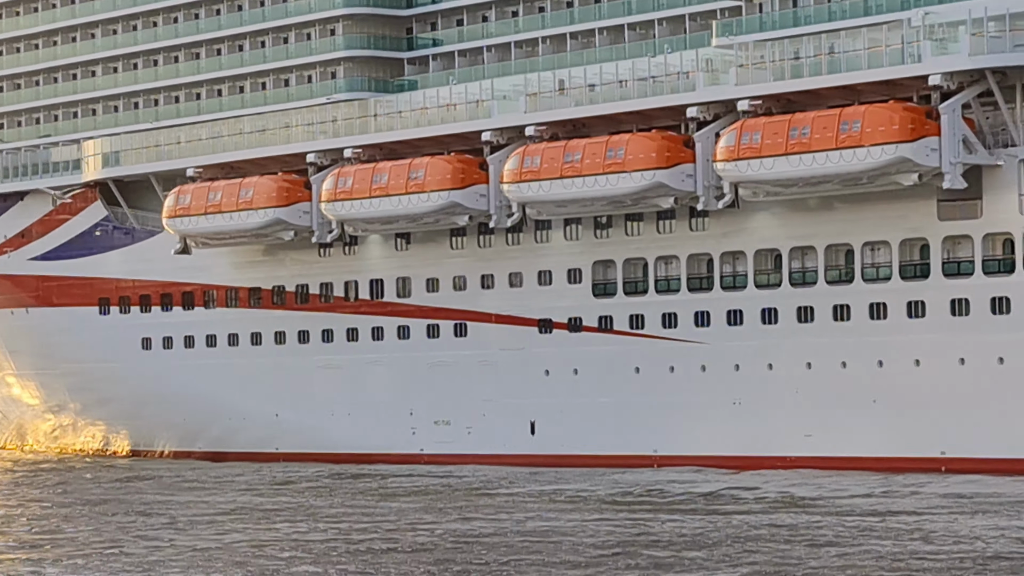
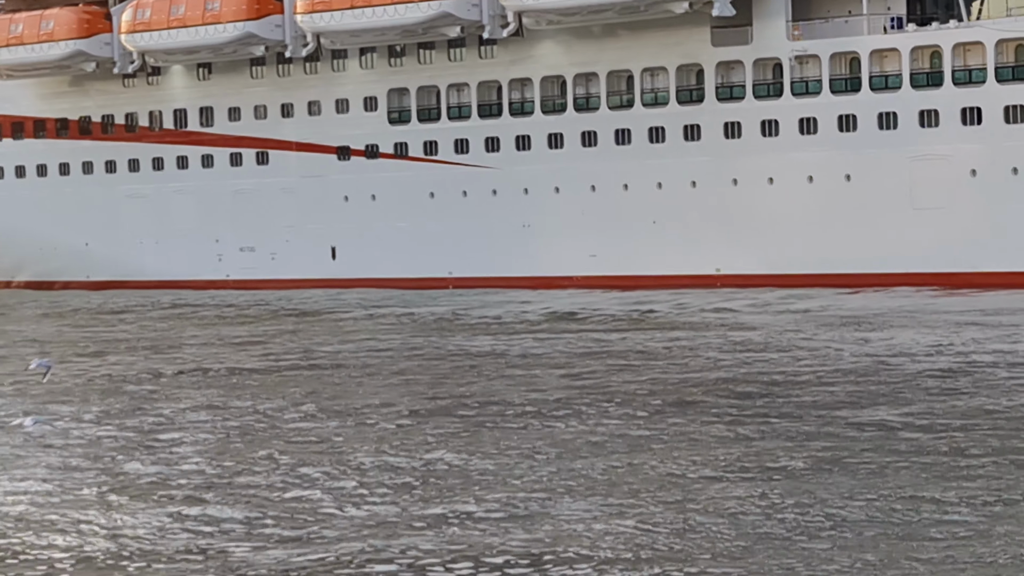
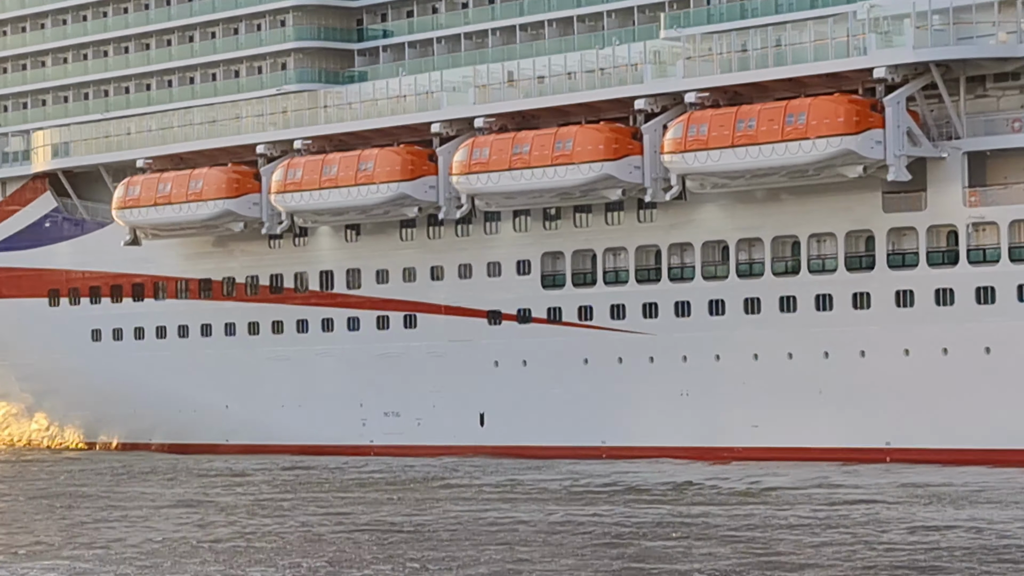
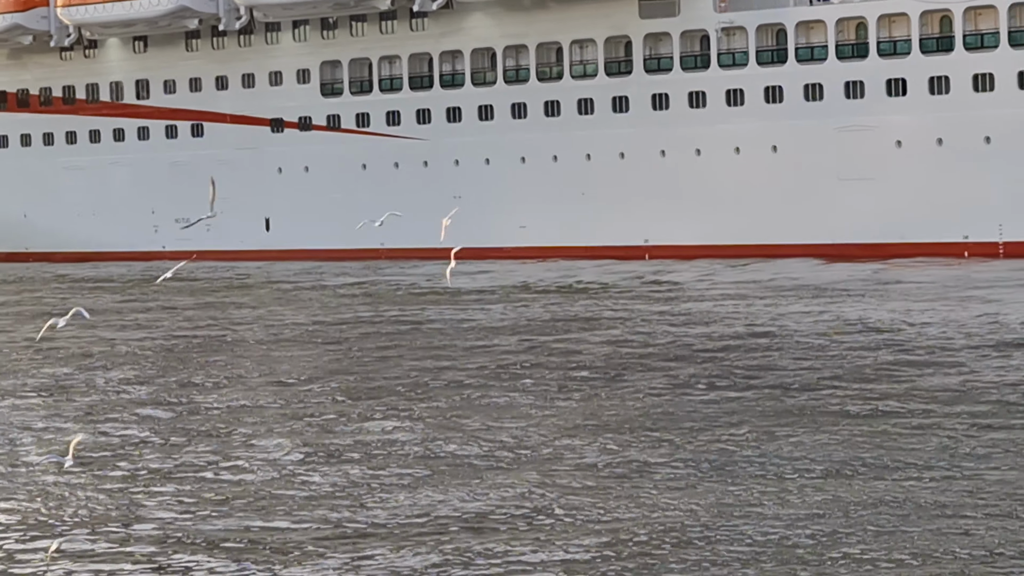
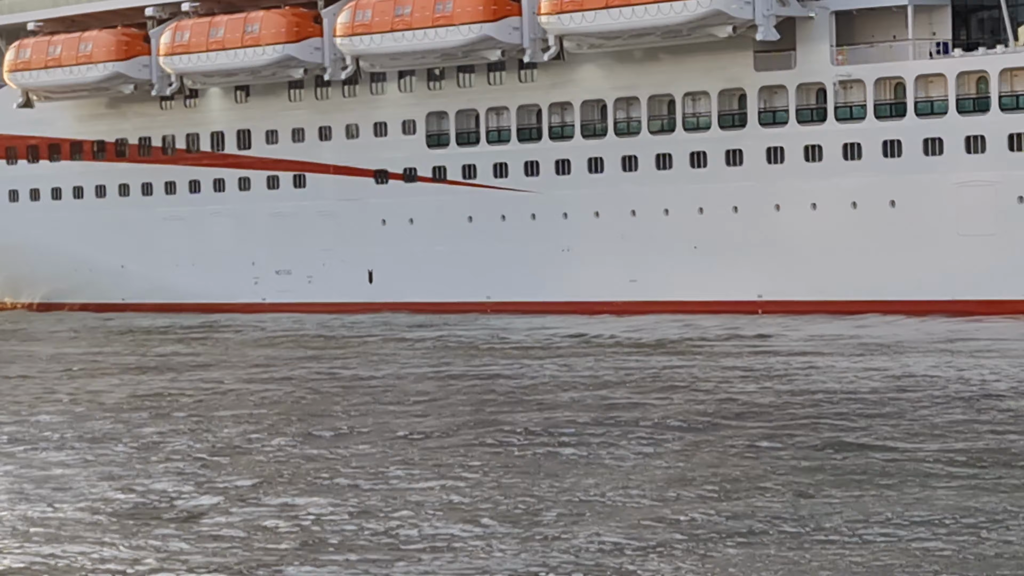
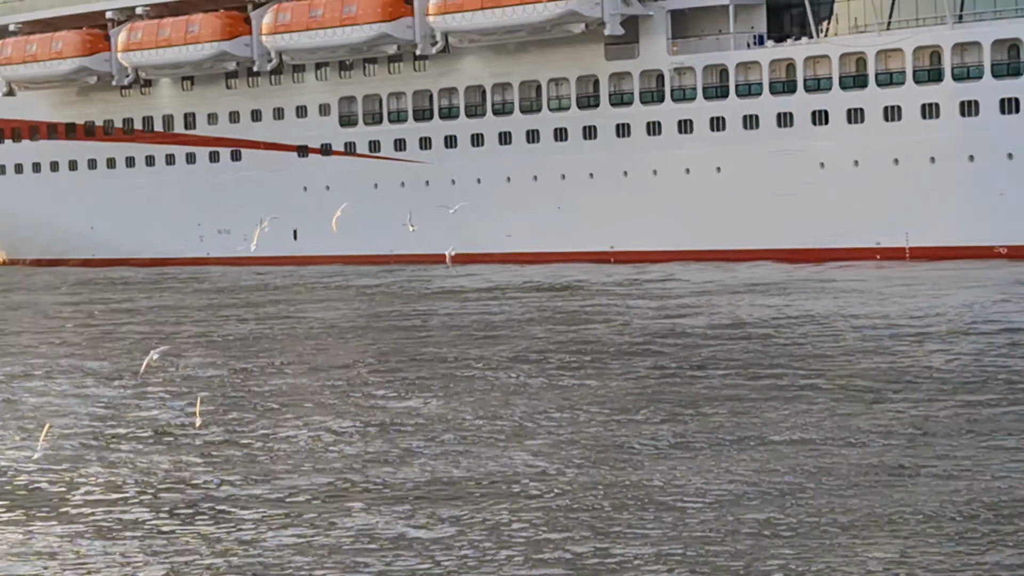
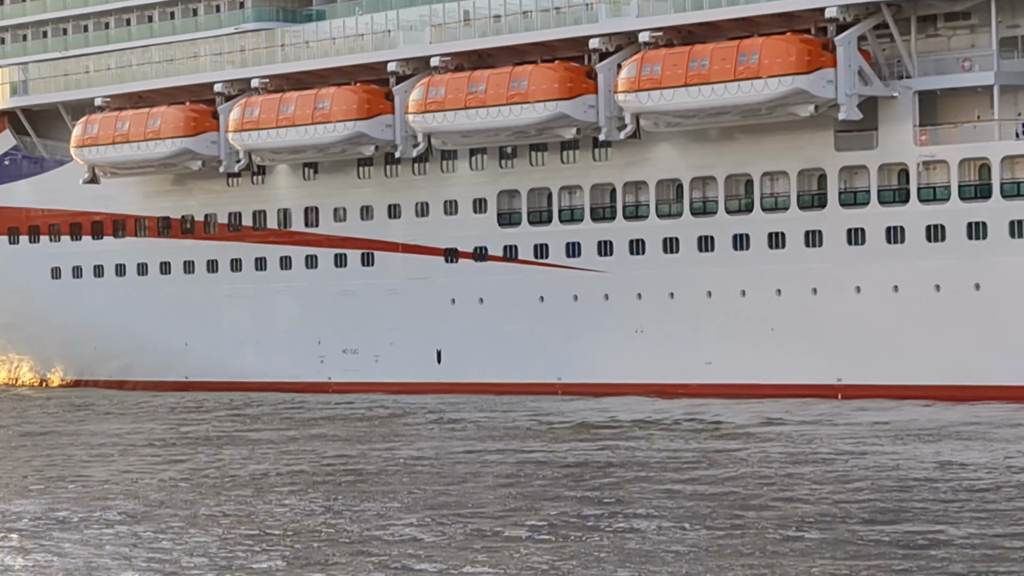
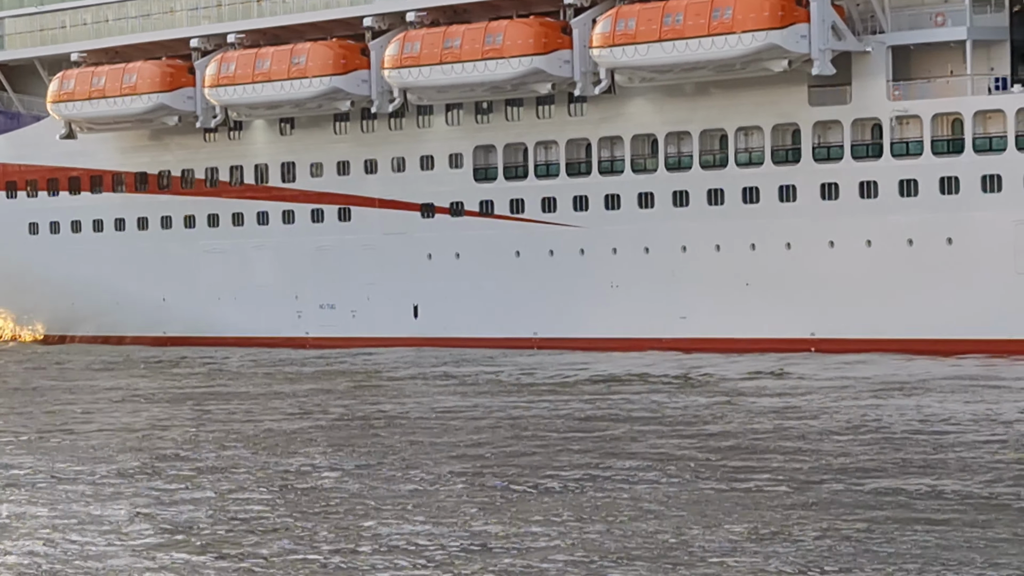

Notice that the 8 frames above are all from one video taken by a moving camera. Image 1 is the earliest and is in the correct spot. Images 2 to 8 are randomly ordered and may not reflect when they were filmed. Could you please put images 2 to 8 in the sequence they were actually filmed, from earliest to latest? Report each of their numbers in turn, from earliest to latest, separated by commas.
3, 7, 8, 5, 2, 4, 6
